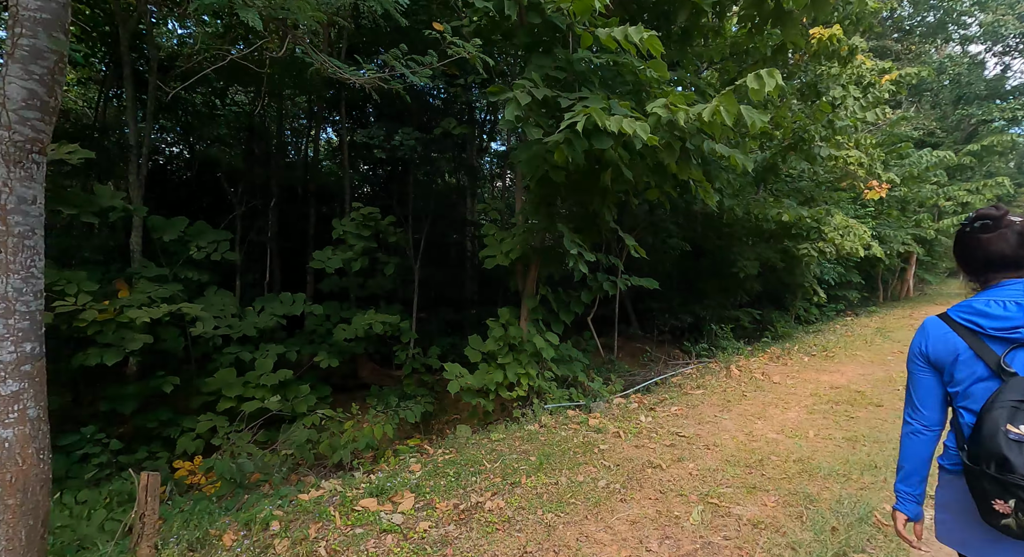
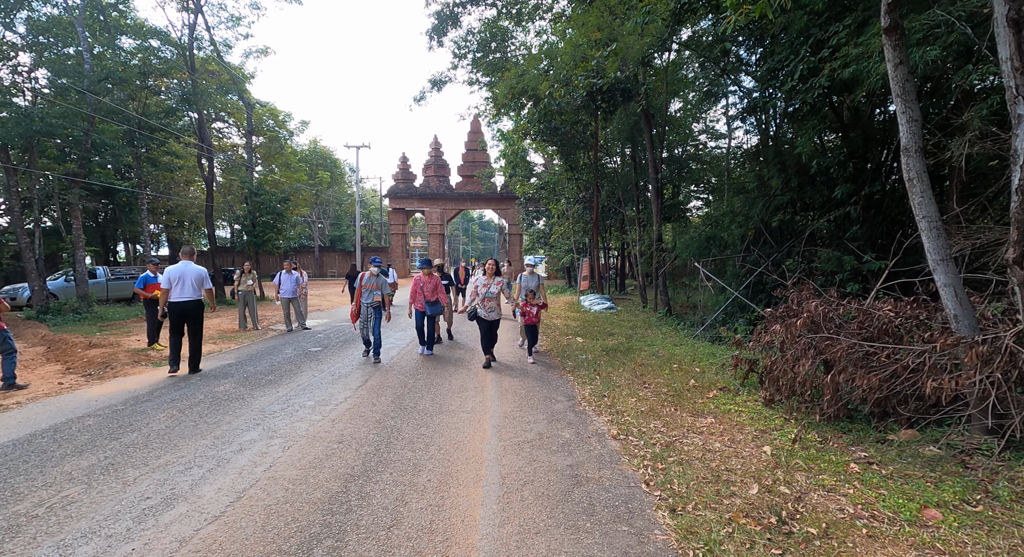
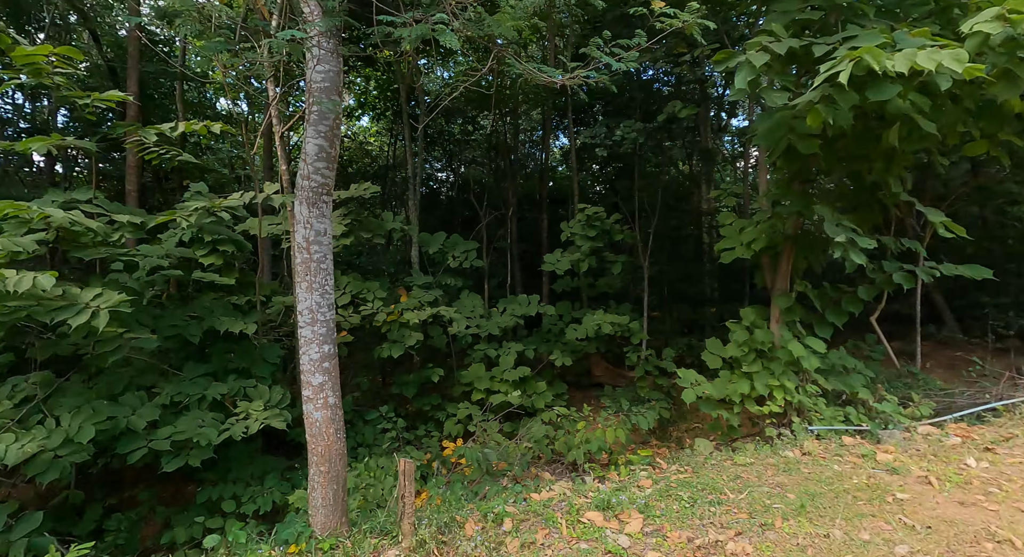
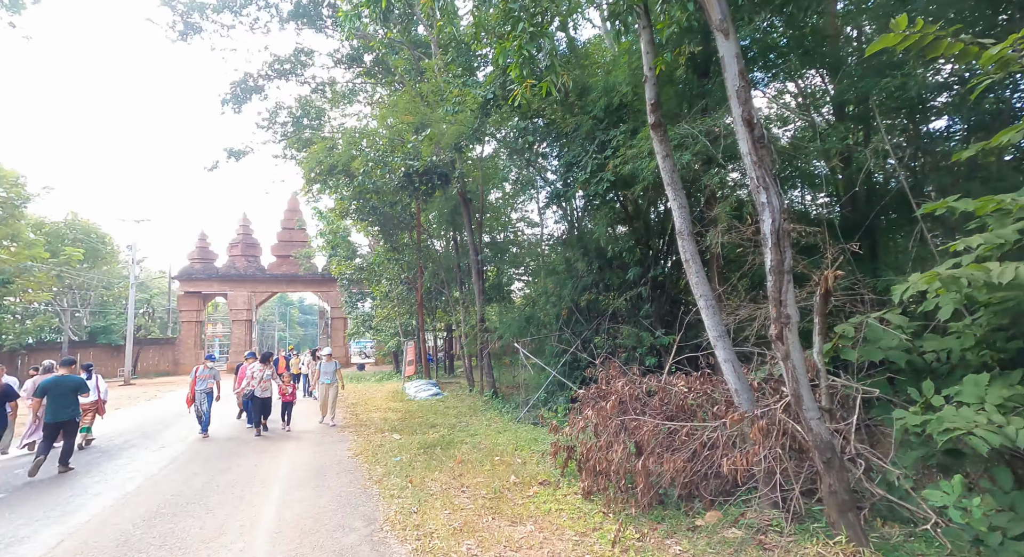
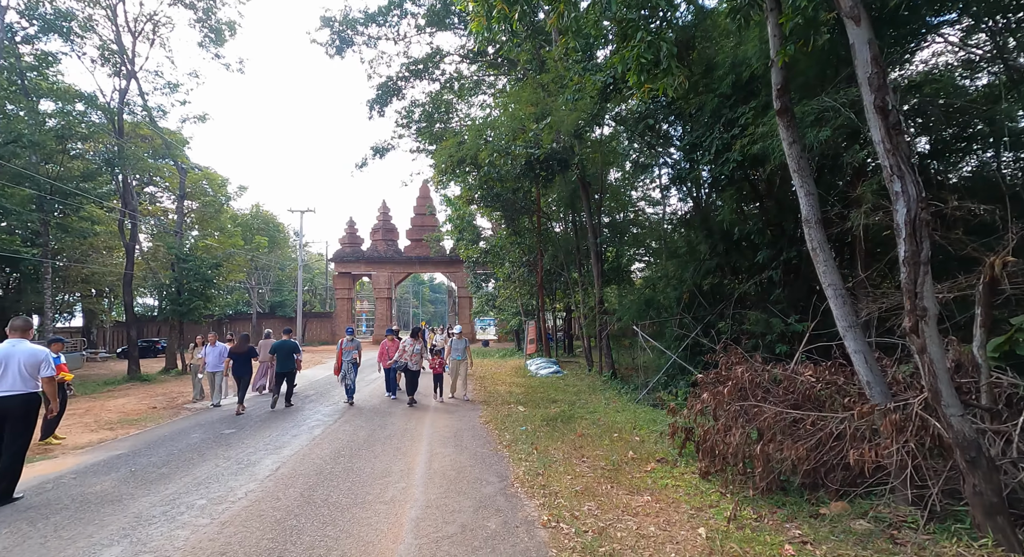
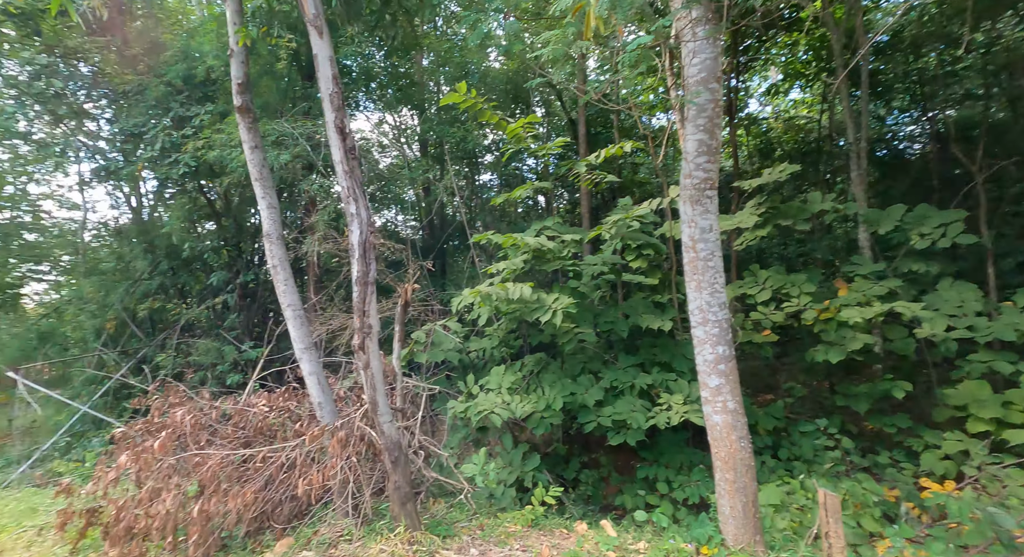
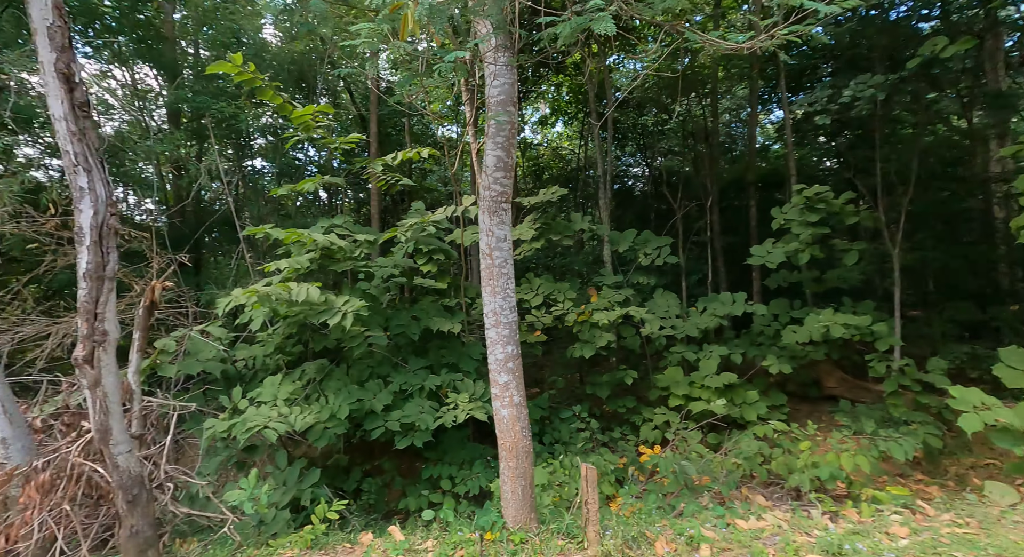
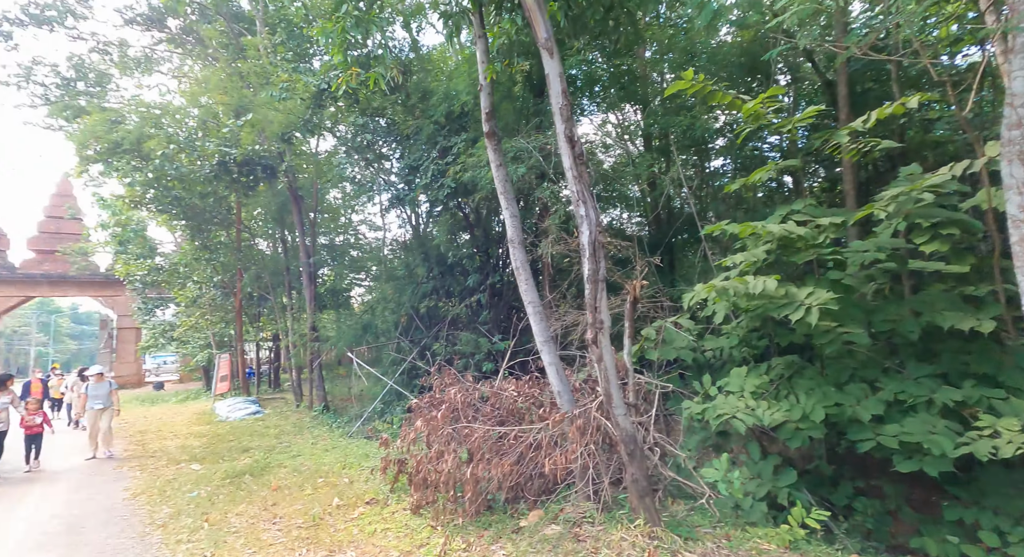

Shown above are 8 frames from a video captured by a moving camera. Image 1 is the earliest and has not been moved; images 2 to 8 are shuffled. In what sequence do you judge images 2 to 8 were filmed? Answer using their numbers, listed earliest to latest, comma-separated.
3, 7, 6, 8, 4, 5, 2
